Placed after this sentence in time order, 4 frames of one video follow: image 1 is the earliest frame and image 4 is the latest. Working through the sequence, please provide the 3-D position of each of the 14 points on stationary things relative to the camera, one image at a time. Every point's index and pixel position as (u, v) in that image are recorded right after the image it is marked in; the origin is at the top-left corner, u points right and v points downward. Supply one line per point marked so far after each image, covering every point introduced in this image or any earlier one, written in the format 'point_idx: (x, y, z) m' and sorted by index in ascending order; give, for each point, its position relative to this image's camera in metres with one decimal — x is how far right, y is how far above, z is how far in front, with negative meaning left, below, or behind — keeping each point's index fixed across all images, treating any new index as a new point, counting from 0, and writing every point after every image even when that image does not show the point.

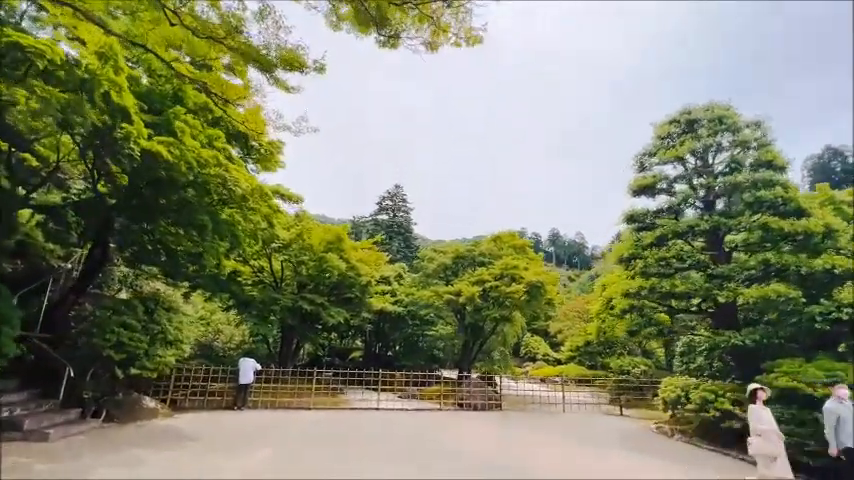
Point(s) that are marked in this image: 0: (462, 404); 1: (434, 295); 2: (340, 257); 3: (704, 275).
0: (+0.9, -4.1, +12.7) m
1: (+0.2, -1.7, +16.2) m
2: (-2.4, -0.5, +14.1) m
3: (+5.2, -0.7, +9.7) m
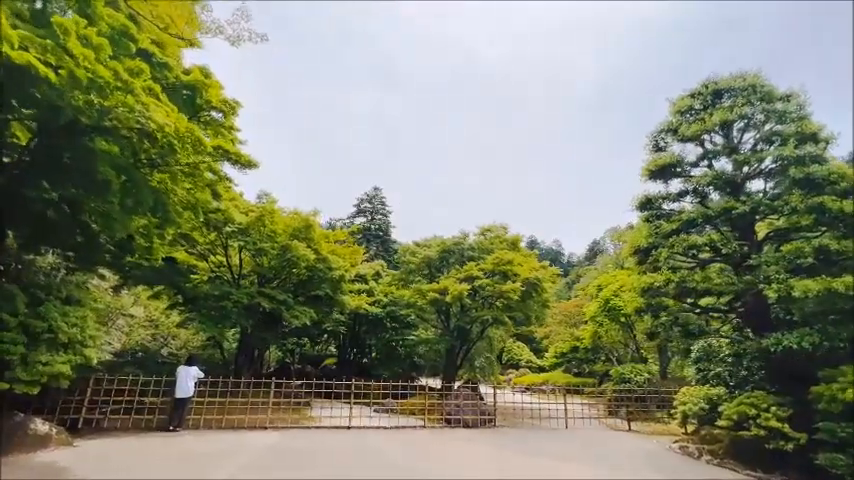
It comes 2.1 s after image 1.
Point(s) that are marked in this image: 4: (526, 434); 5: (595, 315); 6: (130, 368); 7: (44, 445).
0: (+0.5, -3.8, +11.0) m
1: (-0.3, -1.5, +14.5) m
2: (-2.8, -0.2, +12.3) m
3: (+4.9, -0.5, +8.2) m
4: (+2.0, -3.9, +10.4) m
5: (+5.5, -2.4, +16.7) m
6: (-5.9, -2.5, +10.1) m
7: (-5.0, -2.7, +6.7) m
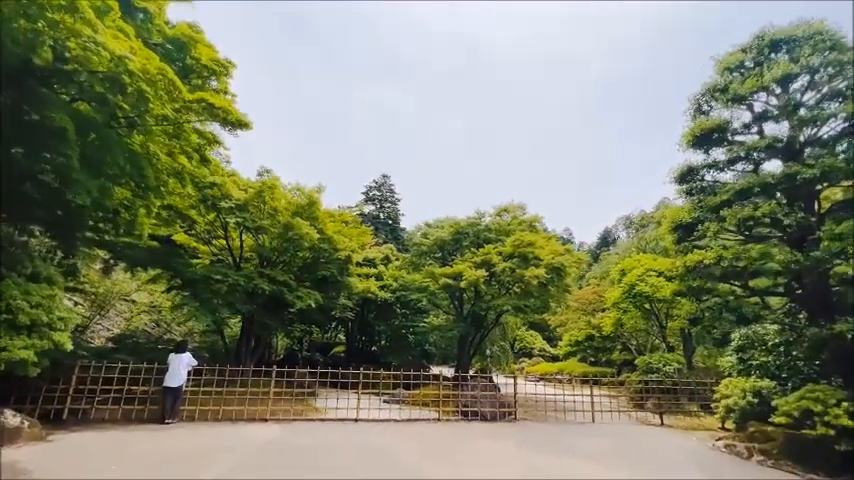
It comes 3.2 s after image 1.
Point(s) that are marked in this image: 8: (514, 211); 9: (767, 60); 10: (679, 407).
0: (+0.8, -3.4, +10.1) m
1: (0.0, -1.0, +13.6) m
2: (-2.5, +0.3, +11.4) m
3: (+5.2, -0.1, +7.2) m
4: (+2.3, -3.5, +9.6) m
5: (+5.8, -1.9, +15.7) m
6: (-5.6, -2.1, +9.3) m
7: (-4.8, -2.3, +5.9) m
8: (+2.5, +0.8, +14.5) m
9: (+5.2, +2.8, +7.9) m
10: (+5.6, -3.7, +11.4) m
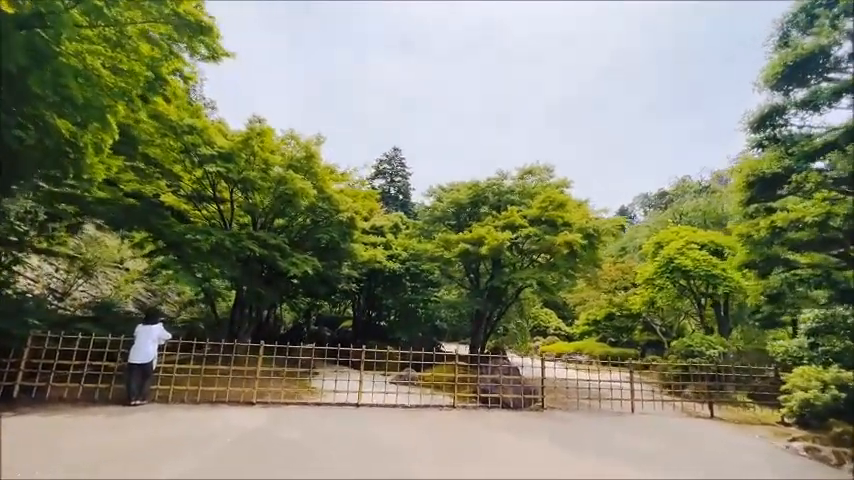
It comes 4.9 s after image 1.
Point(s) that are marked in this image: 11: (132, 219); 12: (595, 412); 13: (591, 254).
0: (+1.0, -2.7, +8.8) m
1: (+0.4, -0.2, +12.2) m
2: (-2.2, +1.1, +10.0) m
3: (+5.4, +0.4, +5.7) m
4: (+2.5, -2.9, +8.2) m
5: (+6.2, -1.0, +14.2) m
6: (-5.4, -1.3, +8.1) m
7: (-4.6, -1.7, +4.7) m
8: (+2.8, +1.7, +13.0) m
9: (+5.5, +3.3, +6.2) m
10: (+5.8, -3.0, +9.9) m
11: (-5.2, +0.4, +9.1) m
12: (+2.8, -2.9, +8.7) m
13: (+3.7, -0.3, +11.5) m
